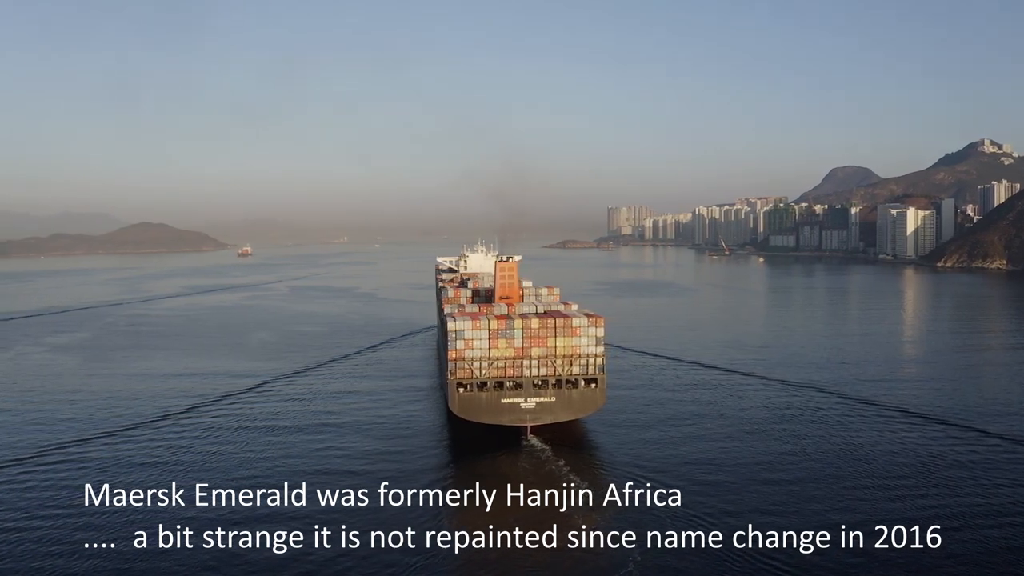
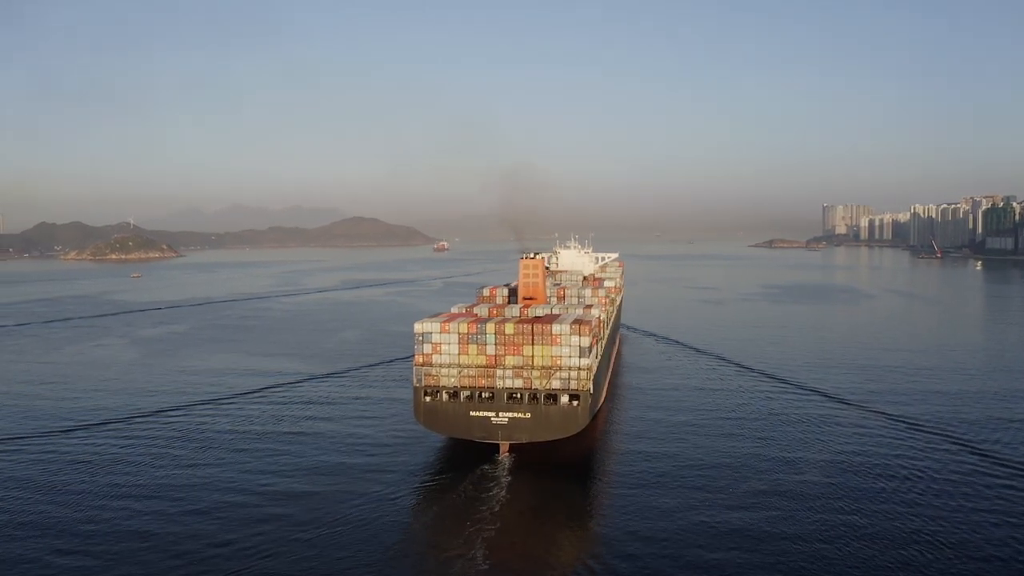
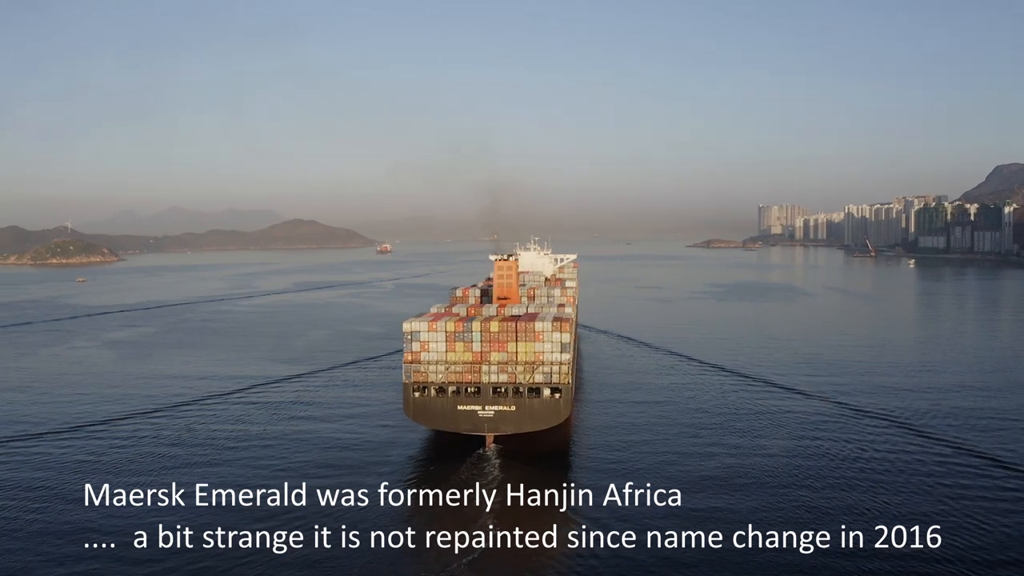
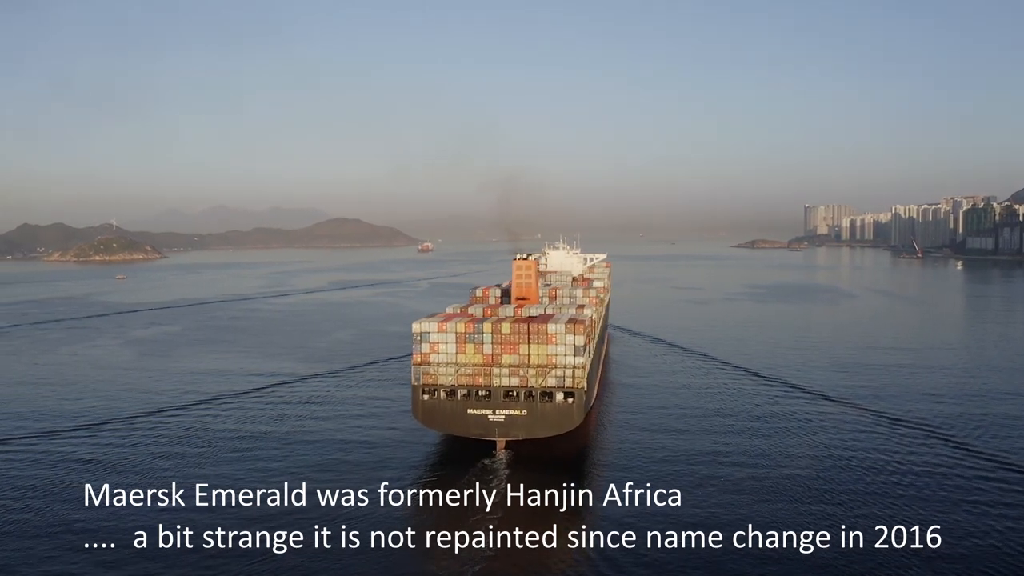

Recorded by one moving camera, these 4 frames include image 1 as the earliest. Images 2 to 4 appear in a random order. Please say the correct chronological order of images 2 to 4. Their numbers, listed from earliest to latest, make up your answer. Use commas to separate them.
3, 4, 2
